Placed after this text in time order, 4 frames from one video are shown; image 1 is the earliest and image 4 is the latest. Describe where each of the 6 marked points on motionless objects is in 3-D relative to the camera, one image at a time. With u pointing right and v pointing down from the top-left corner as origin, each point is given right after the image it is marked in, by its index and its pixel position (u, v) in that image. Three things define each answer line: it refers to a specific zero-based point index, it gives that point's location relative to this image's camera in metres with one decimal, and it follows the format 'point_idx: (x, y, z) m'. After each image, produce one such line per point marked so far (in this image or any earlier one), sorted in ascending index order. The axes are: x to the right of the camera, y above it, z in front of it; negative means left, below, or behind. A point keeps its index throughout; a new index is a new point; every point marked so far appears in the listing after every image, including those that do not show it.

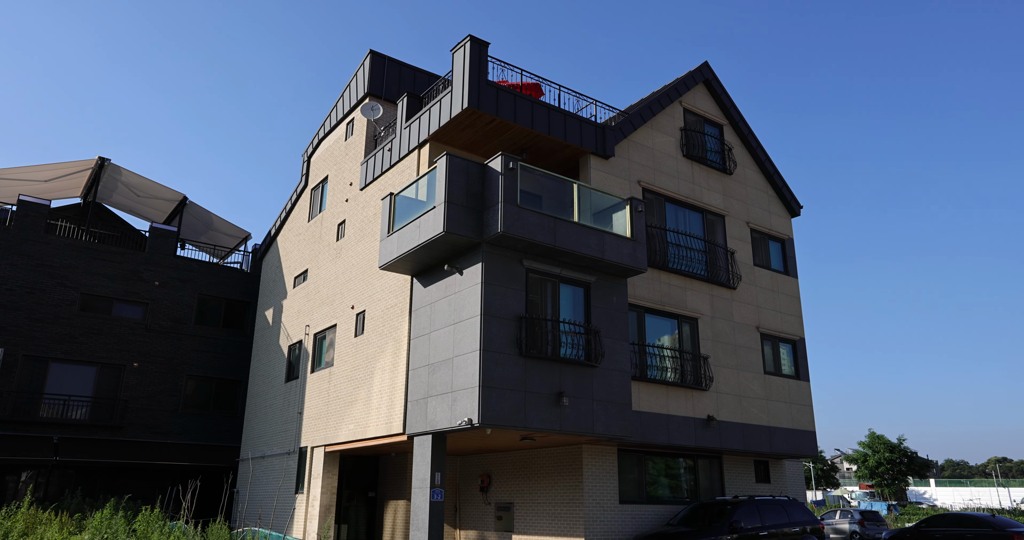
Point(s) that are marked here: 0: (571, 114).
0: (+1.3, +3.4, +15.7) m
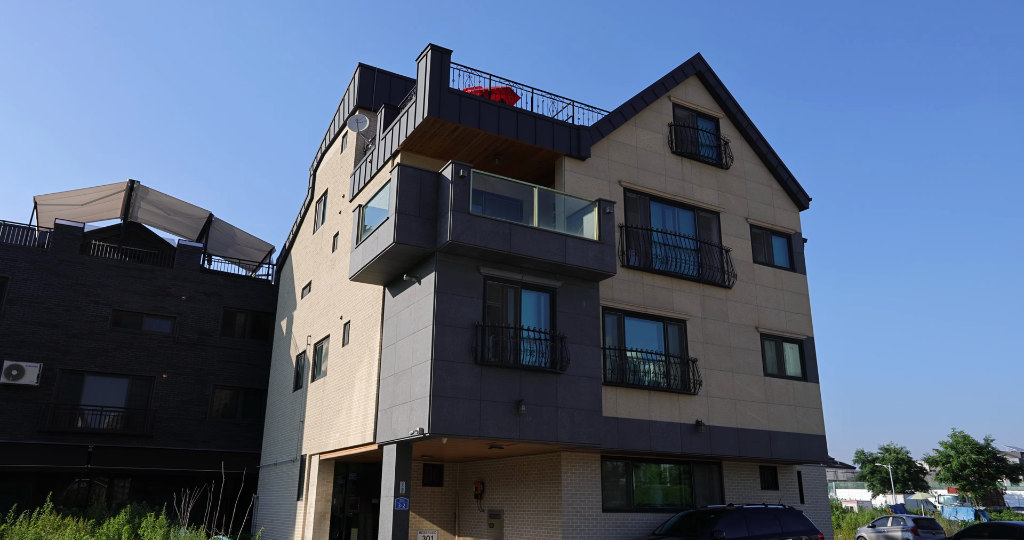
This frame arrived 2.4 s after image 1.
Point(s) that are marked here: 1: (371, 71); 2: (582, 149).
0: (+0.7, +3.3, +15.5) m
1: (-3.7, +5.3, +18.9) m
2: (+1.6, +2.7, +15.8) m
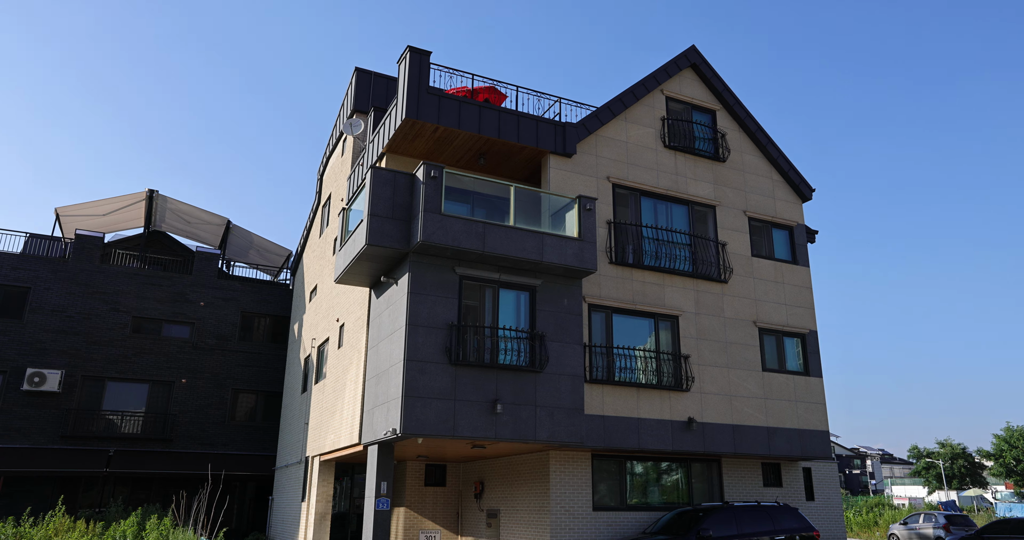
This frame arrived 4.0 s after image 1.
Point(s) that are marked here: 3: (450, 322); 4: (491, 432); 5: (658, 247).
0: (+0.3, +3.4, +15.4) m
1: (-3.9, +5.2, +19.1) m
2: (+1.2, +2.7, +15.7) m
3: (-1.1, -0.9, +12.7) m
4: (-0.4, -2.8, +12.4) m
5: (+3.3, +0.5, +16.3) m
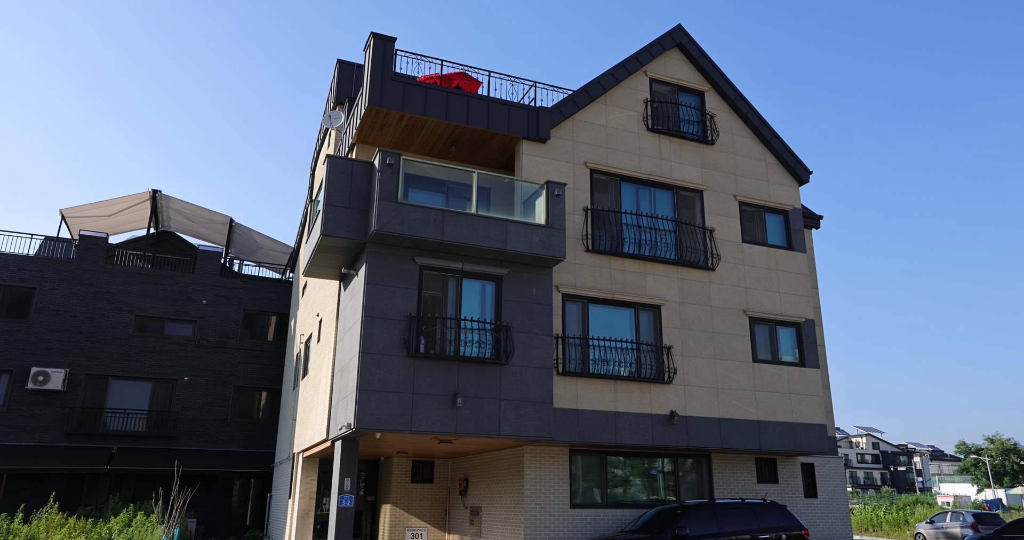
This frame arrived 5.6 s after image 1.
0: (-0.3, +3.6, +15.0) m
1: (-4.4, +5.4, +18.8) m
2: (+0.6, +3.0, +15.2) m
3: (-1.8, -0.7, +12.3) m
4: (-1.0, -2.6, +12.0) m
5: (+2.8, +0.8, +15.7) m
